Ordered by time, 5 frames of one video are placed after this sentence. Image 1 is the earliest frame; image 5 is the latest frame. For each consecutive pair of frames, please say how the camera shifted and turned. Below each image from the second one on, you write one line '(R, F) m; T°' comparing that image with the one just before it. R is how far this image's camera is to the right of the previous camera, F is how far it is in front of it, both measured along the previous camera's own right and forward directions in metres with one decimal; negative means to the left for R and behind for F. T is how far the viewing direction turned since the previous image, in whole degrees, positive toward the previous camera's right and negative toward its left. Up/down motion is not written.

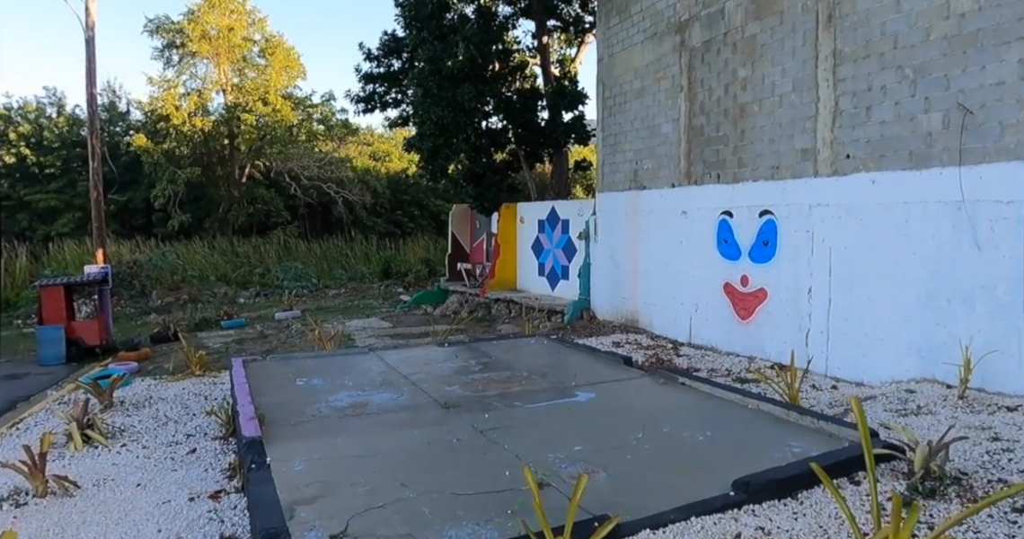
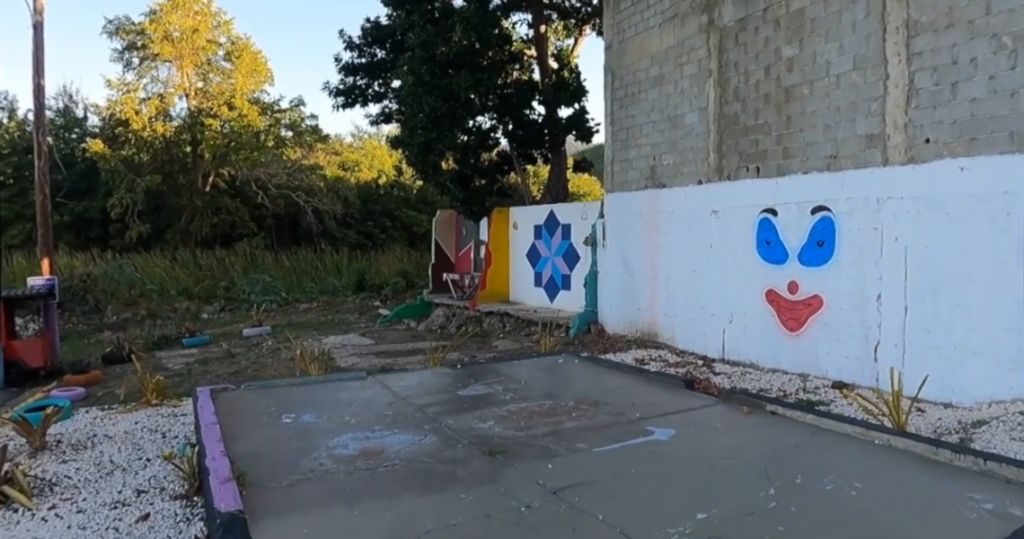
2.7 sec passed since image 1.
(-0.4, +1.0) m; +3°
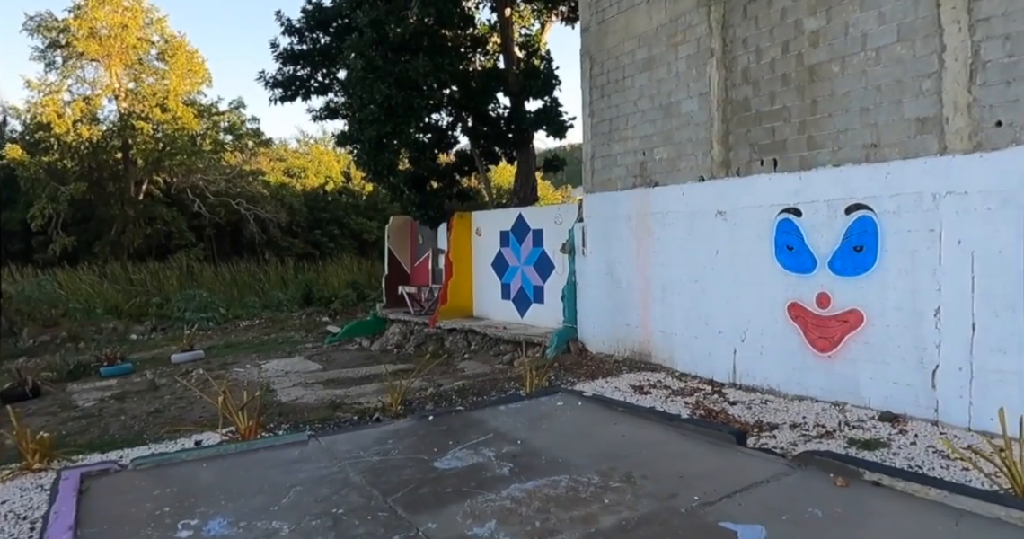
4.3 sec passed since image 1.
(-0.2, +1.1) m; +4°
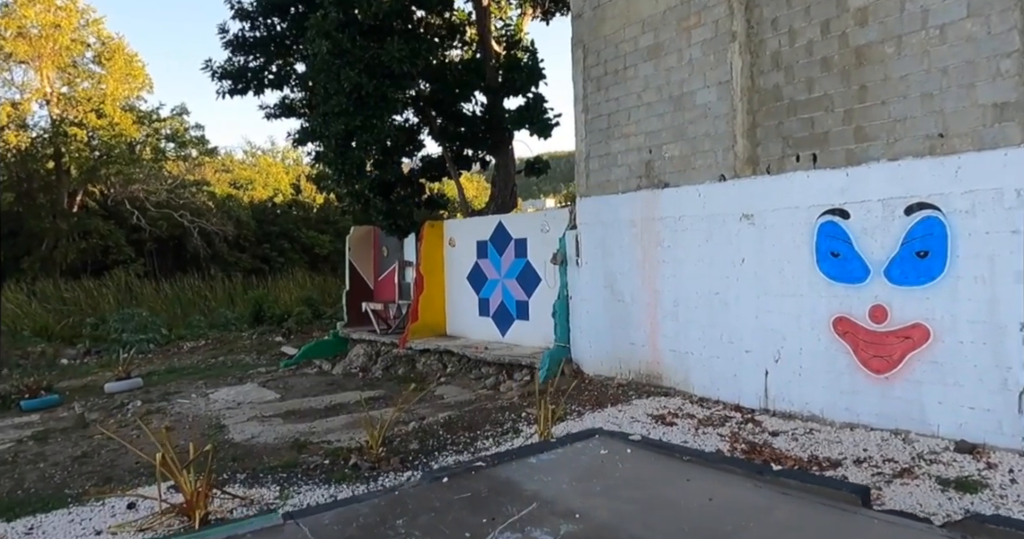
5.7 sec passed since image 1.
(-0.4, +0.9) m; +4°
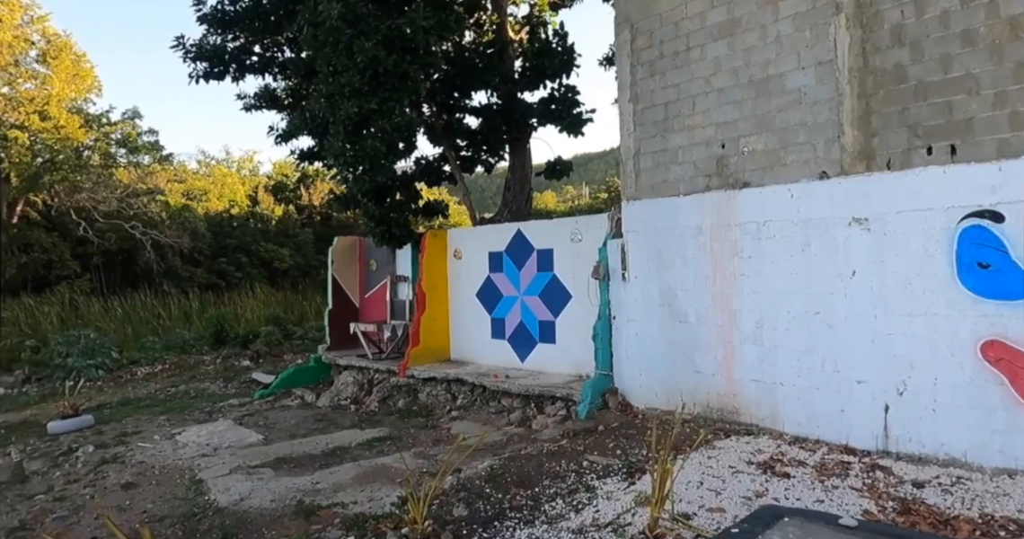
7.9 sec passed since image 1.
(-0.7, +1.1) m; +4°
